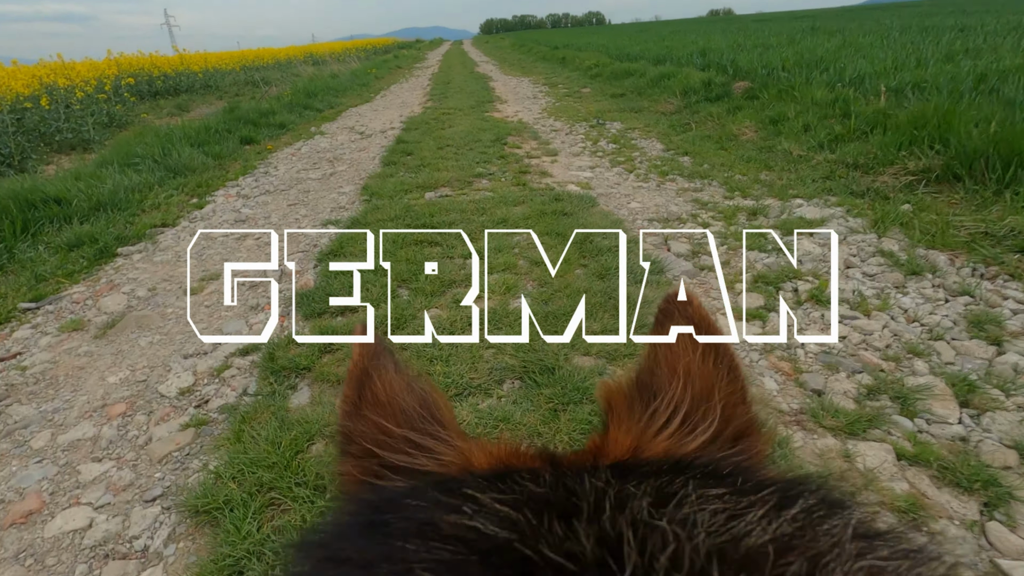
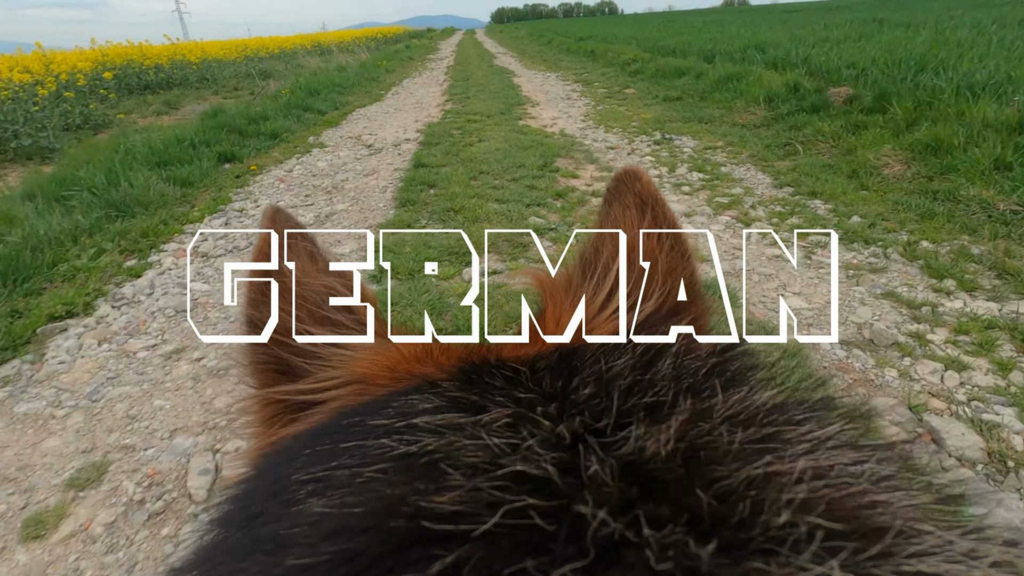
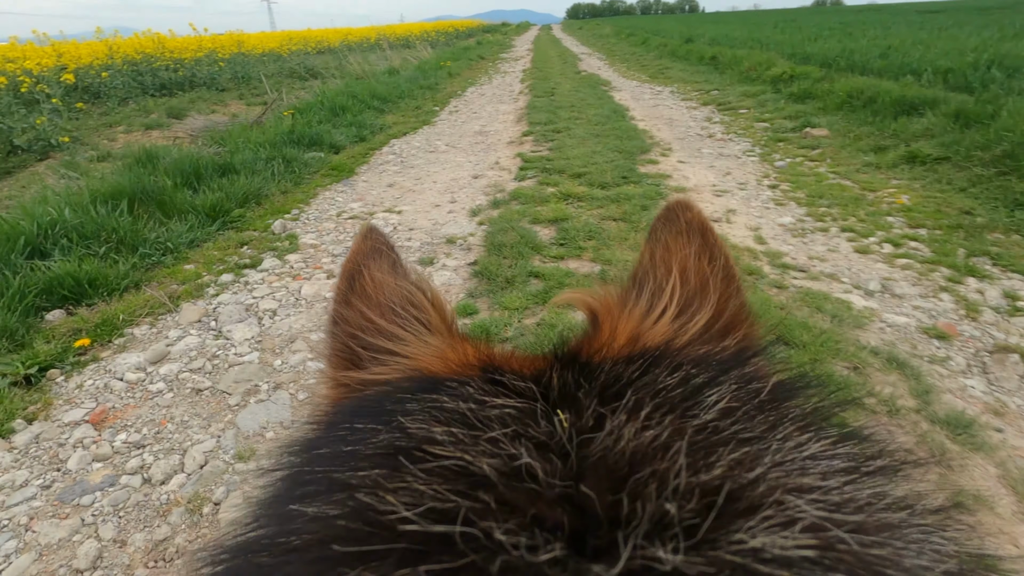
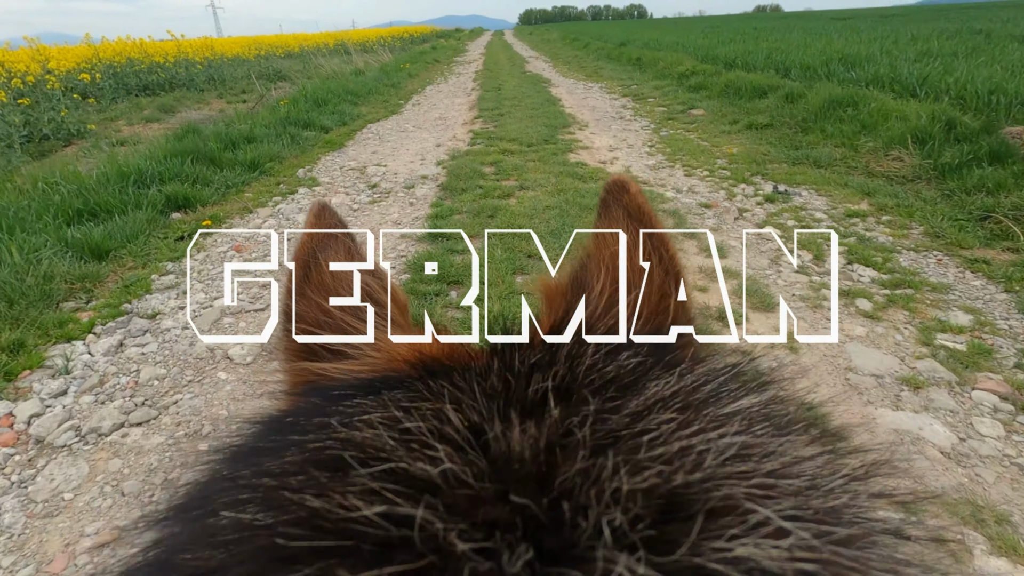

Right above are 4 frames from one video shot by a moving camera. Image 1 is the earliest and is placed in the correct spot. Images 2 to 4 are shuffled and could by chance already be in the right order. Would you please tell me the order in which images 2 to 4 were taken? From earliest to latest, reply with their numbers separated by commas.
2, 4, 3
